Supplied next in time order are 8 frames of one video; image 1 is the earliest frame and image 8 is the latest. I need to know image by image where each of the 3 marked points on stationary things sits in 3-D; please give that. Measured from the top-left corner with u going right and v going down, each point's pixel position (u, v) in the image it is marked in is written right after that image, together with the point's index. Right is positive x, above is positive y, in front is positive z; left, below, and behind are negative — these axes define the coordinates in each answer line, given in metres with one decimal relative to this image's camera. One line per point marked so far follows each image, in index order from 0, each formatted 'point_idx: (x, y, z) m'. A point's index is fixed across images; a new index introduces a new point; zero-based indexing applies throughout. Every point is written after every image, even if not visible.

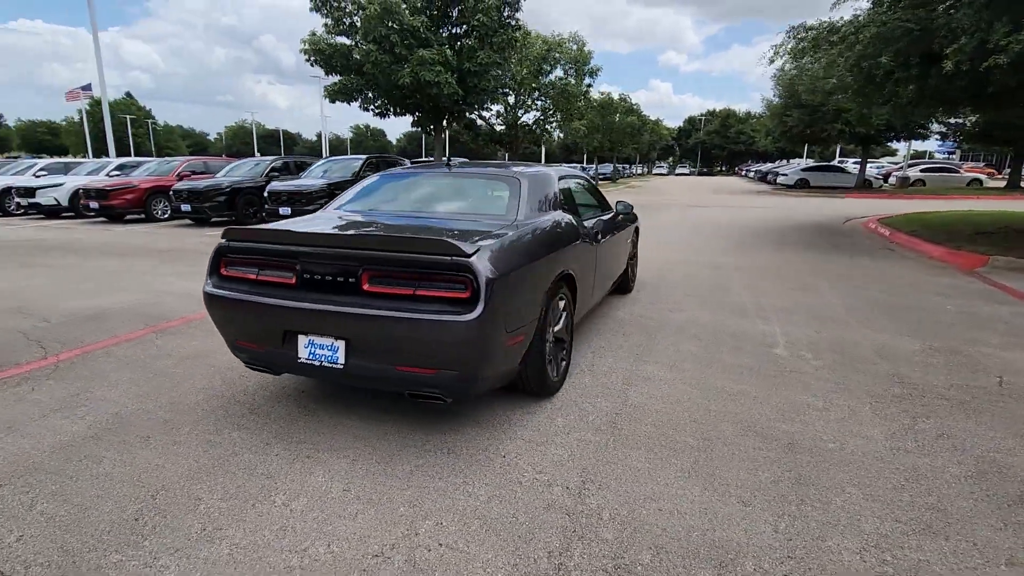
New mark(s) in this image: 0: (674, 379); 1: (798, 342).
0: (+1.3, -0.7, +4.2) m
1: (+2.7, -0.5, +5.0) m
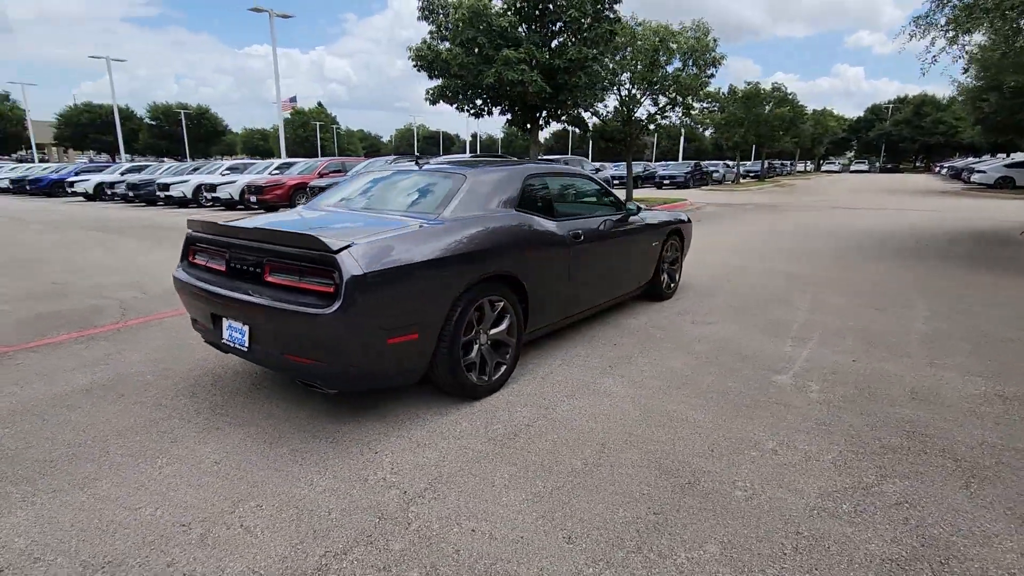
0: (+0.8, -0.8, +3.8) m
1: (+2.4, -0.7, +4.2) m
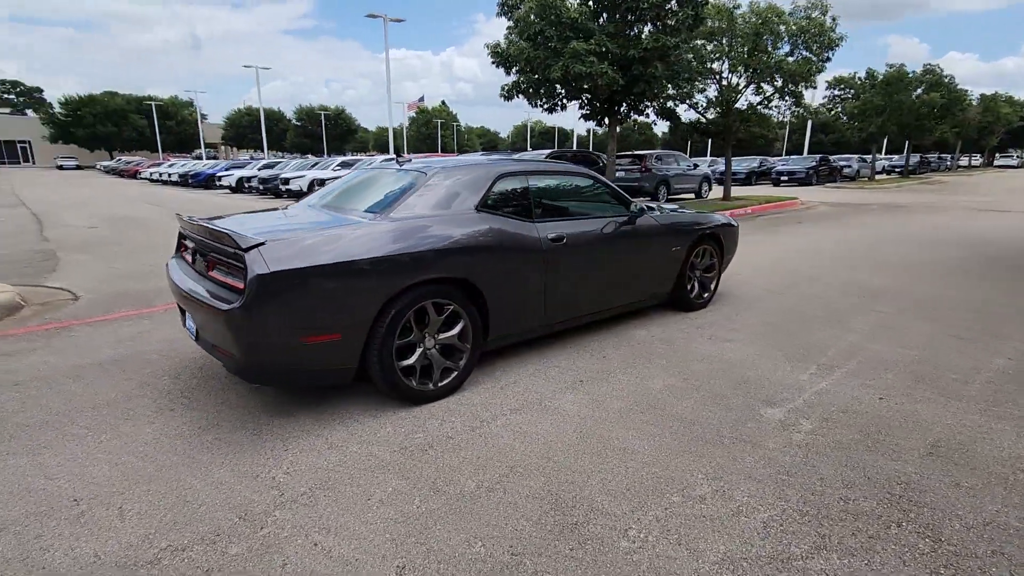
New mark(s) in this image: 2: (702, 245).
0: (+0.4, -0.8, +3.5) m
1: (+2.1, -0.8, +3.6) m
2: (+2.0, +0.5, +5.7) m
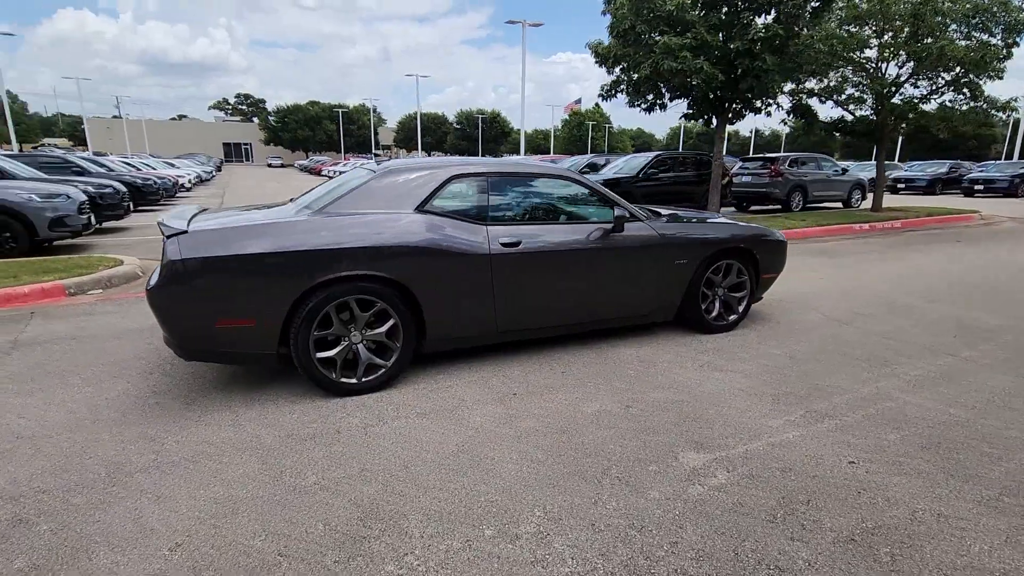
0: (-0.2, -0.9, +3.3) m
1: (+1.4, -1.0, +3.0) m
2: (+2.0, +0.3, +5.0) m
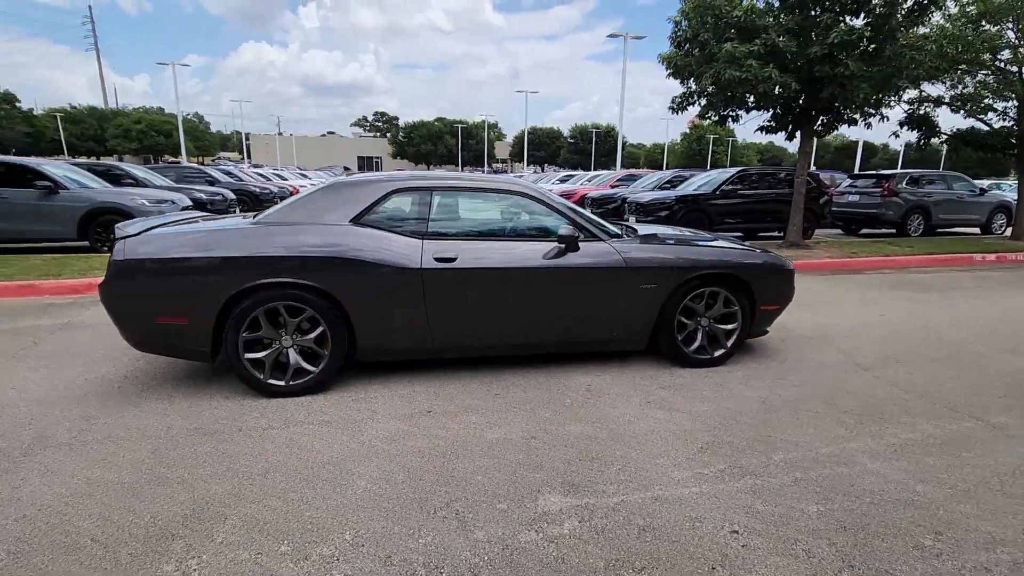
0: (-0.9, -1.0, +3.3) m
1: (+0.6, -1.1, +2.6) m
2: (+1.7, 0.0, +4.5) m
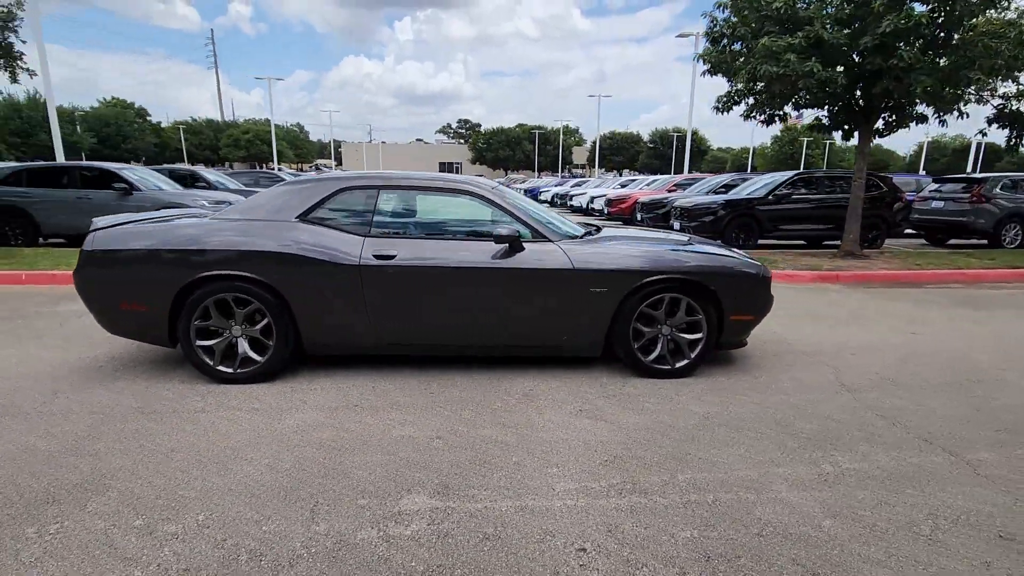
0: (-1.5, -0.9, +3.4) m
1: (-0.1, -1.1, +2.5) m
2: (+1.2, 0.0, +4.3) m
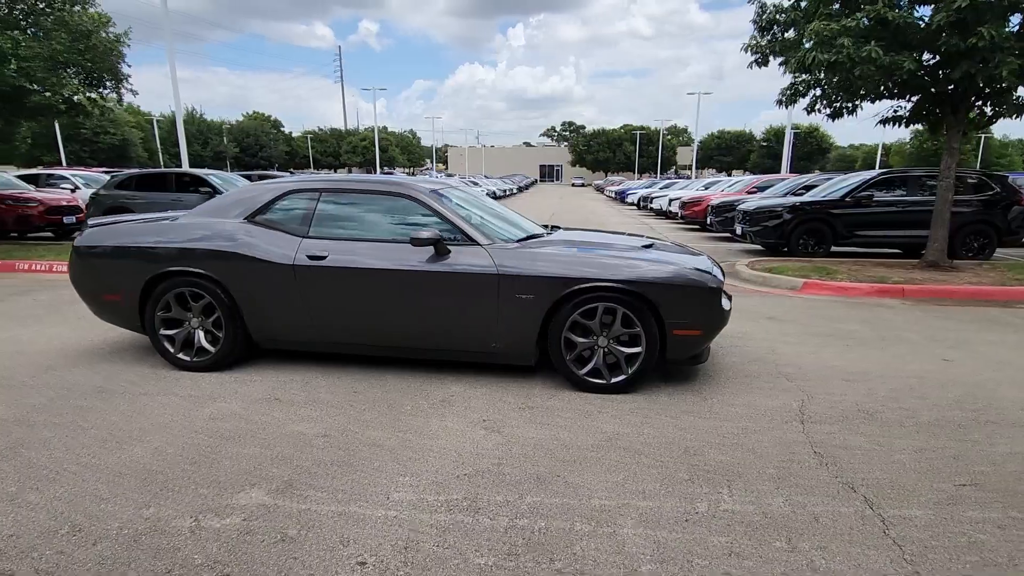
0: (-2.2, -0.9, +3.7) m
1: (-1.0, -1.1, +2.5) m
2: (+0.7, -0.1, +4.0) m
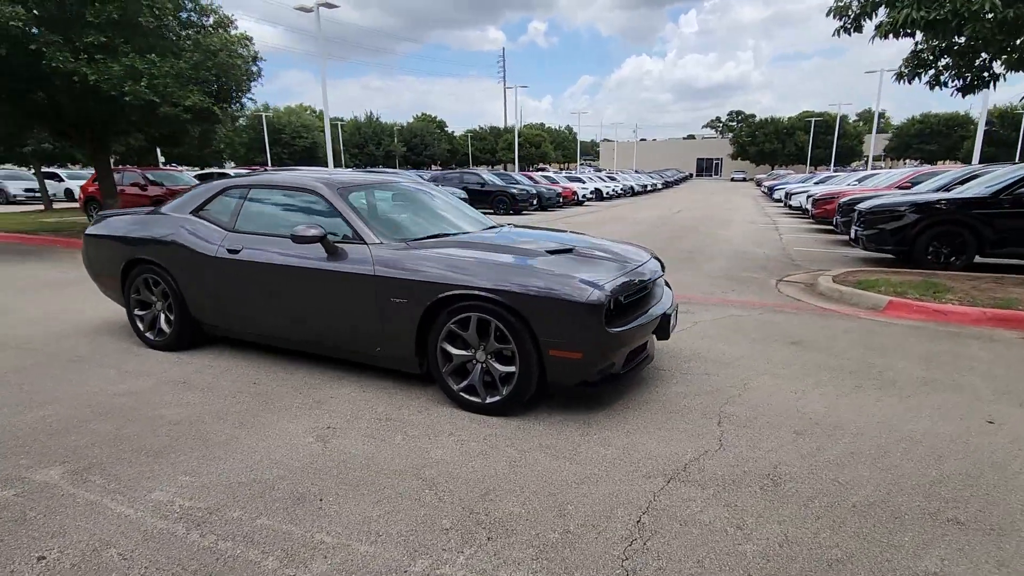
0: (-3.1, -0.8, +4.1) m
1: (-2.3, -1.1, +2.6) m
2: (-0.2, -0.2, +3.6) m
